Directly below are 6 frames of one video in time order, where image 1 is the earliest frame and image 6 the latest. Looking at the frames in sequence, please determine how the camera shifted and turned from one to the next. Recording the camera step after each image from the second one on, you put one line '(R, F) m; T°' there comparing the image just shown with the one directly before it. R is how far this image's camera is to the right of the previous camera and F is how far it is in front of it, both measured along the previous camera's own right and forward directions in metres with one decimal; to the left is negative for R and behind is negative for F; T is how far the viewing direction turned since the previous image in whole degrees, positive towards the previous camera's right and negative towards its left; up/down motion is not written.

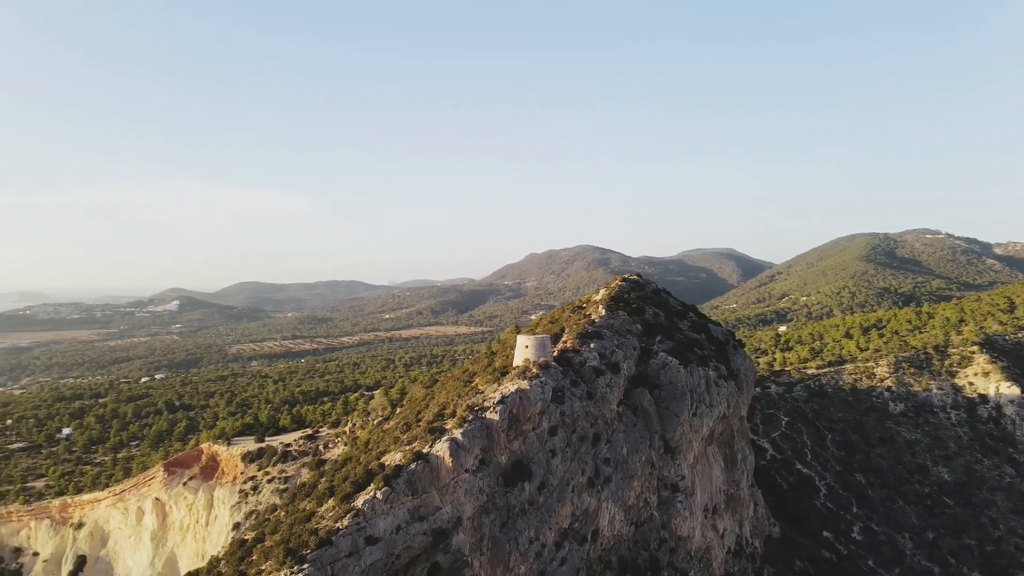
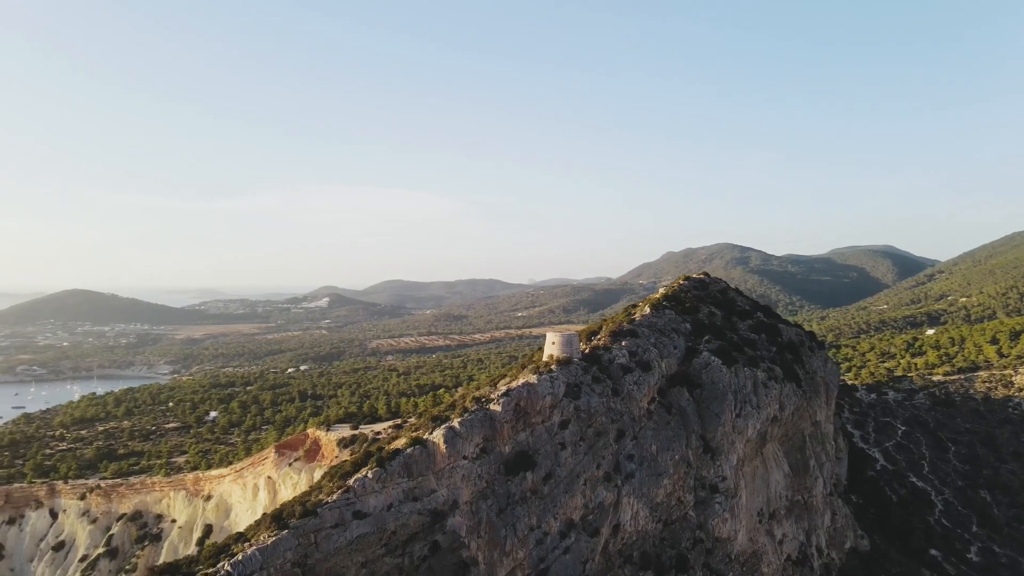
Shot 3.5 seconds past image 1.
(+2.9, -1.0) m; -6°
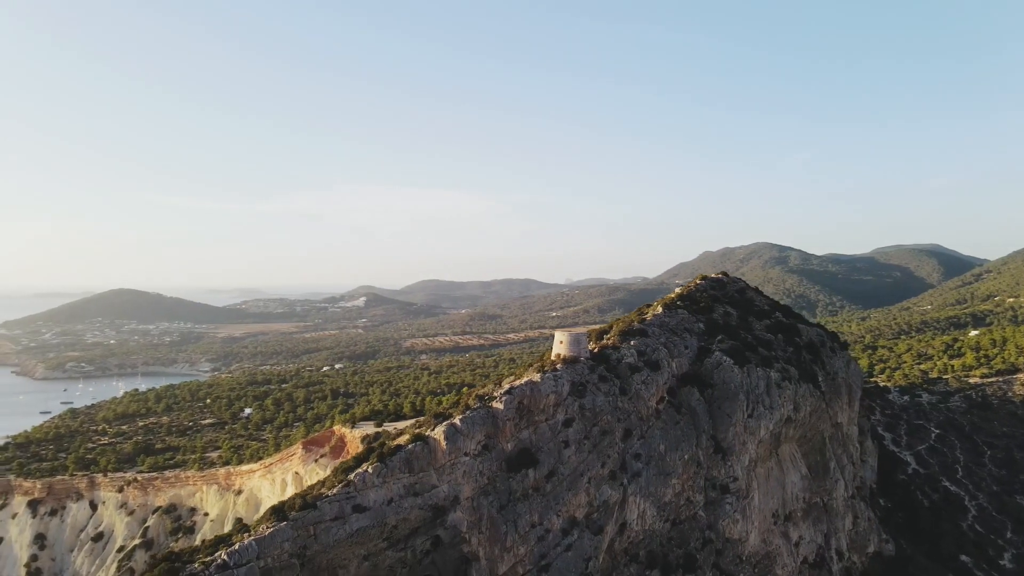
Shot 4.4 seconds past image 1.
(+0.7, -0.3) m; -2°
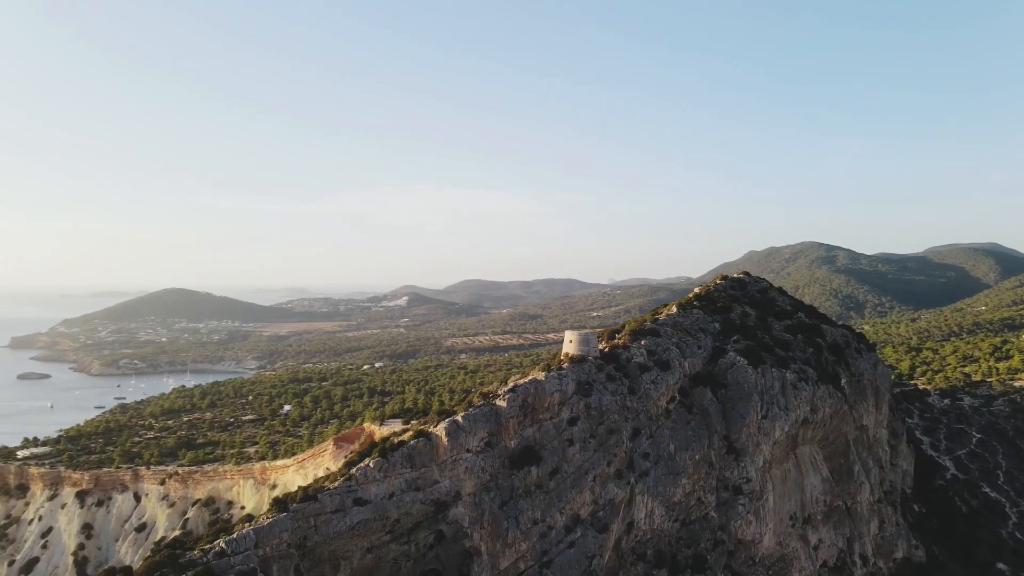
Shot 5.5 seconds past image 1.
(+0.8, -0.4) m; -2°
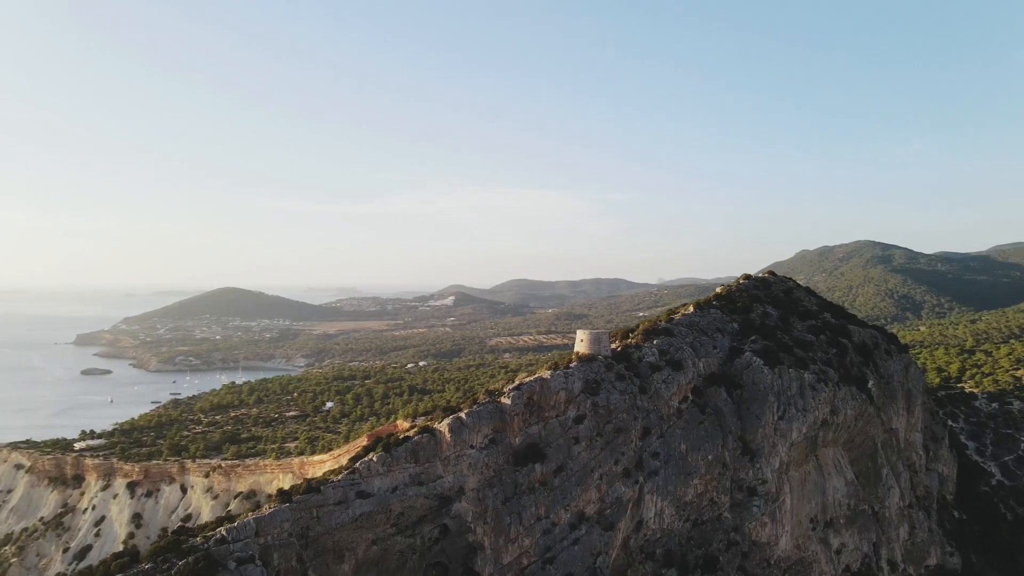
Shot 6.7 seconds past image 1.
(+0.8, -0.4) m; -2°
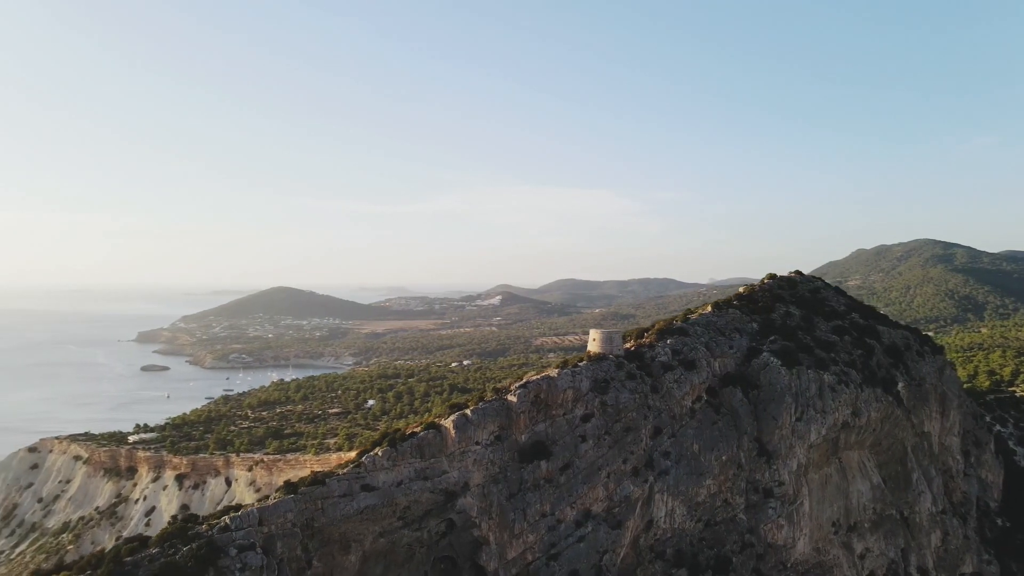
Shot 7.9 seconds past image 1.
(+0.8, -0.4) m; -2°
